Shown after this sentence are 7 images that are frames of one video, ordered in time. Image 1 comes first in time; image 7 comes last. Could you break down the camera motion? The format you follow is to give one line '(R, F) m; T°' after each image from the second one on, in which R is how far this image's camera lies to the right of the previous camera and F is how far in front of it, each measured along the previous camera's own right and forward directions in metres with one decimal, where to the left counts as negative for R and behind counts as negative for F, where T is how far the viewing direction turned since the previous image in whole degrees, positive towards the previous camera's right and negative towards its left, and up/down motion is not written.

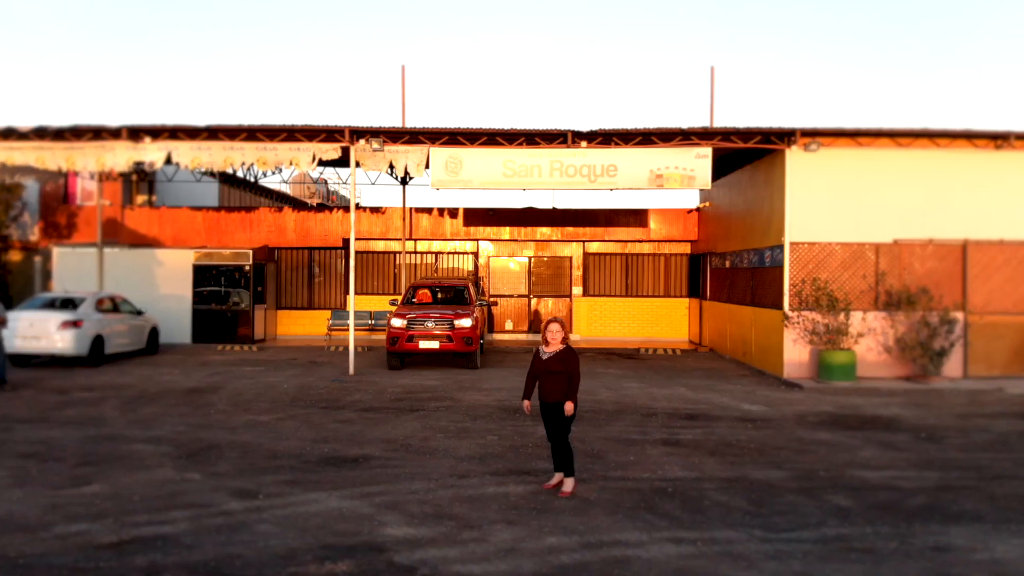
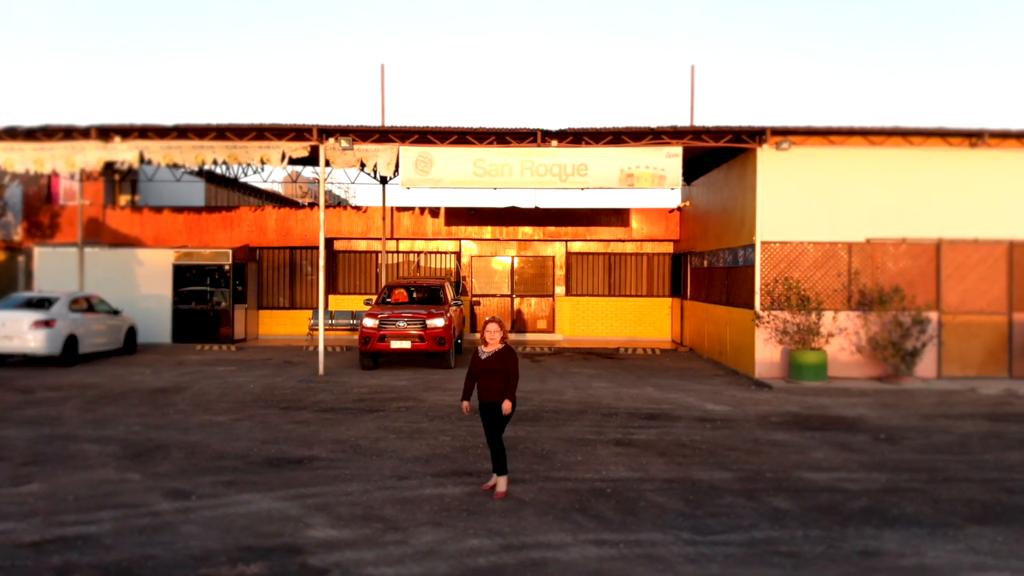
(+0.6, +0.1) m; -1°
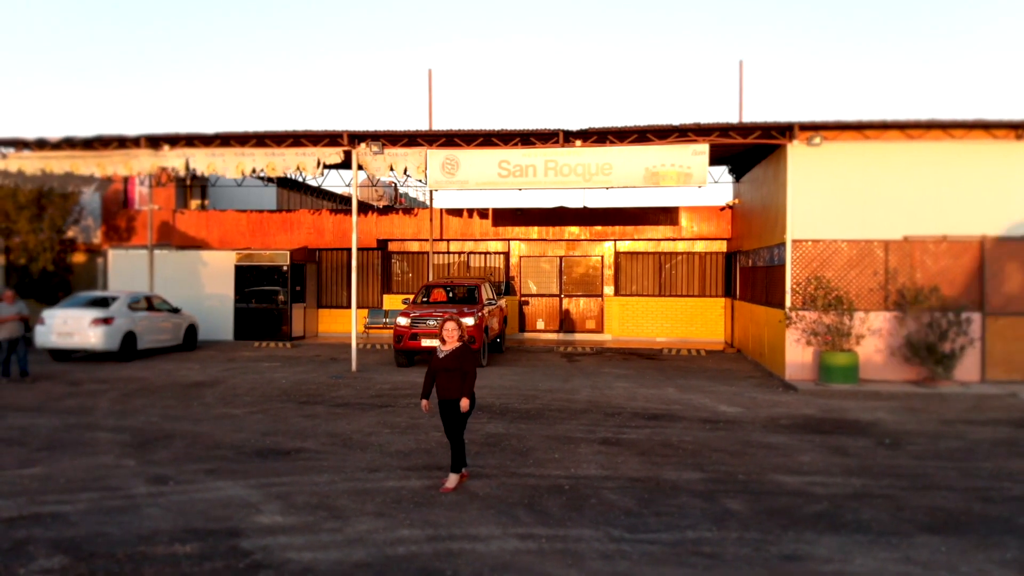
(+1.3, -0.1) m; -7°
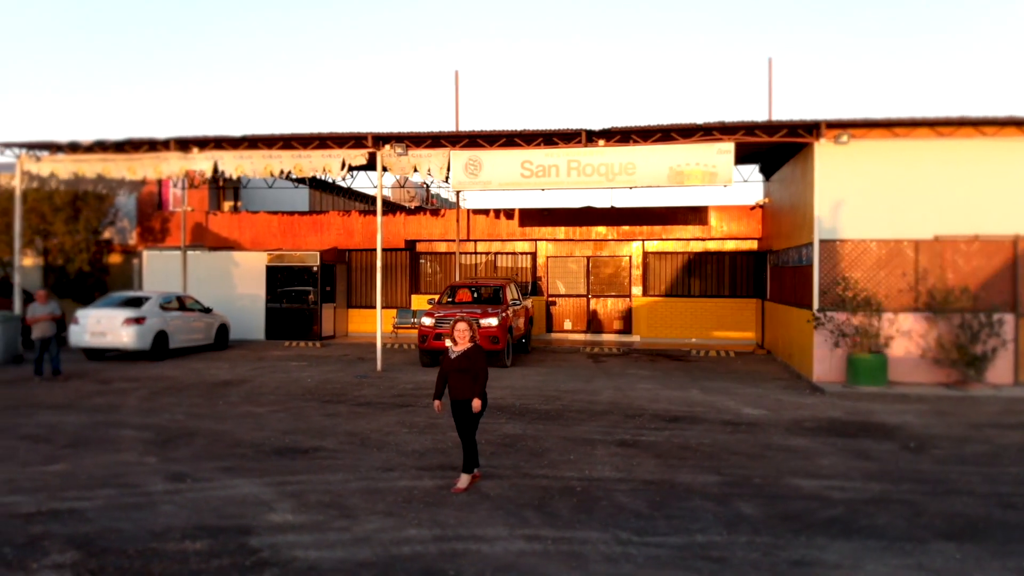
(+0.2, 0.0) m; -2°
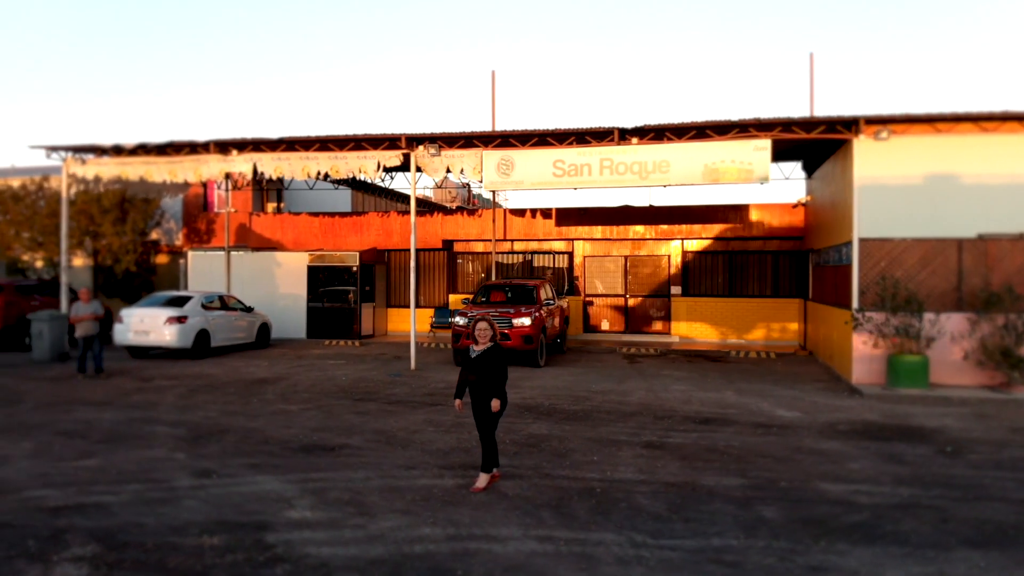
(+0.3, 0.0) m; -3°
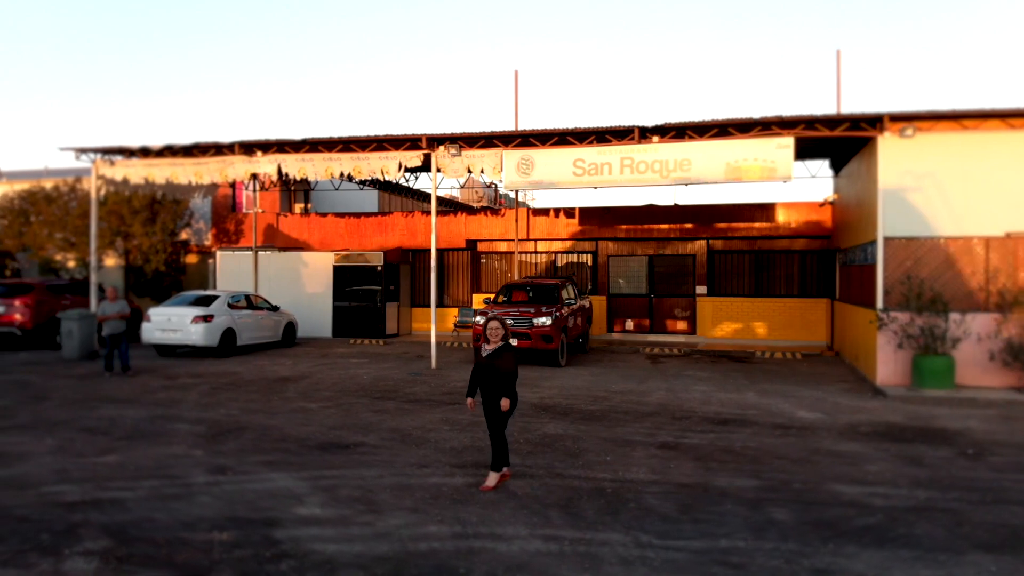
(+0.2, 0.0) m; -2°
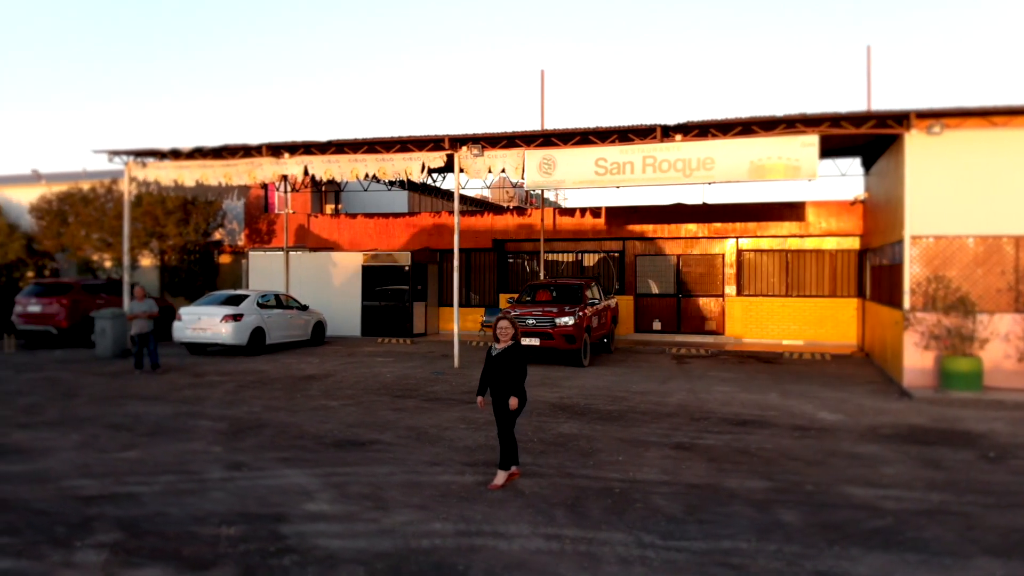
(+0.3, 0.0) m; -3°
